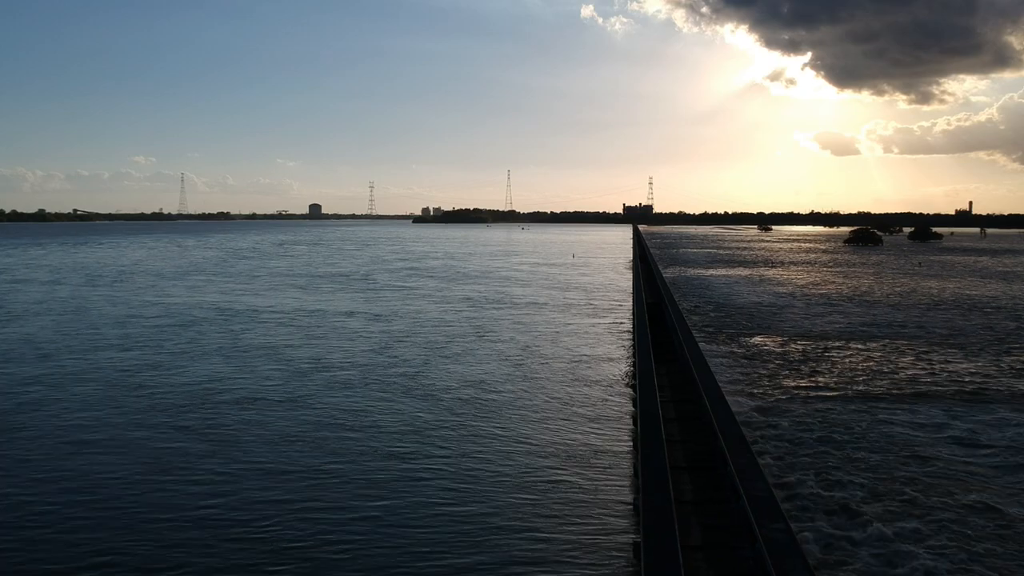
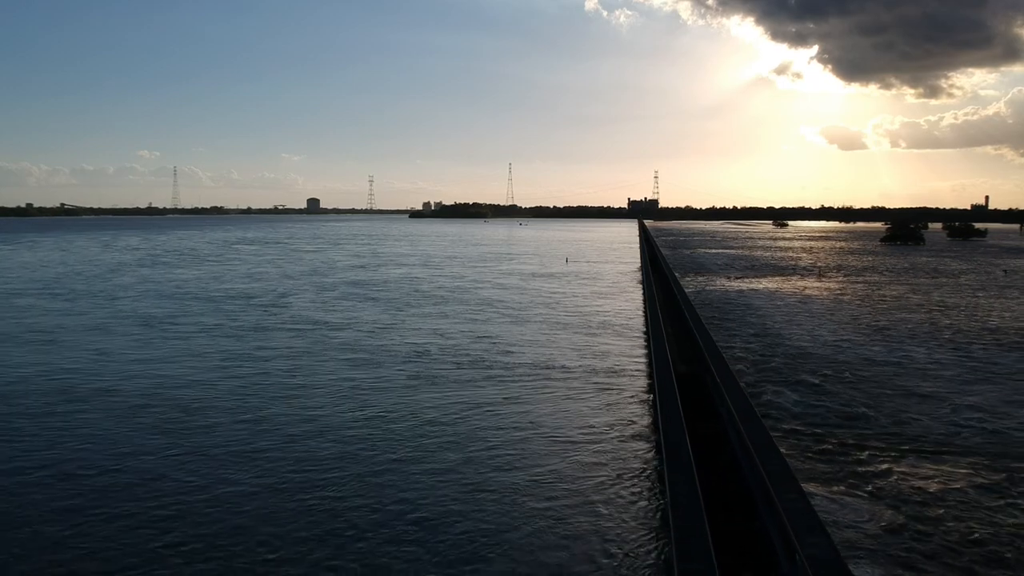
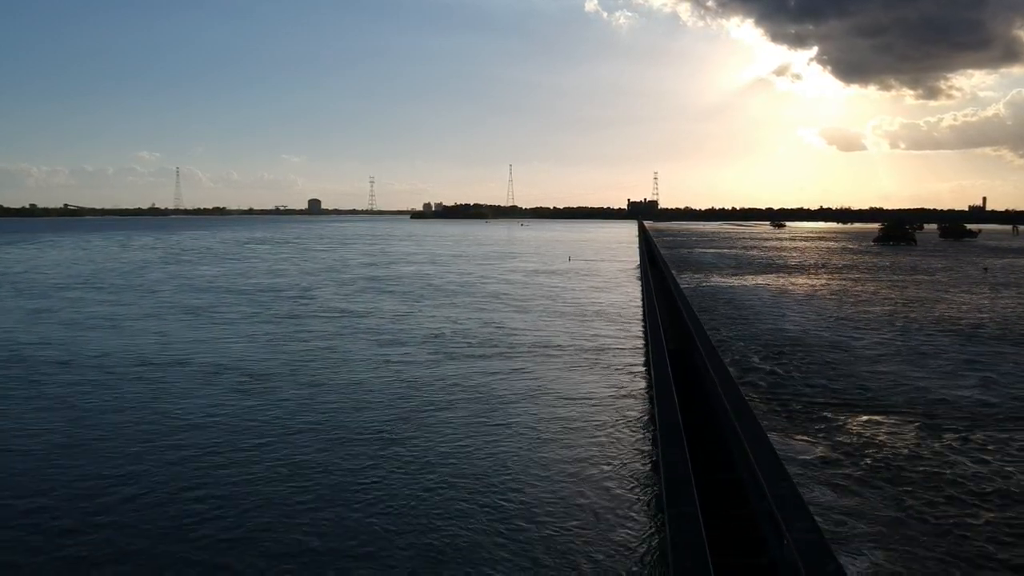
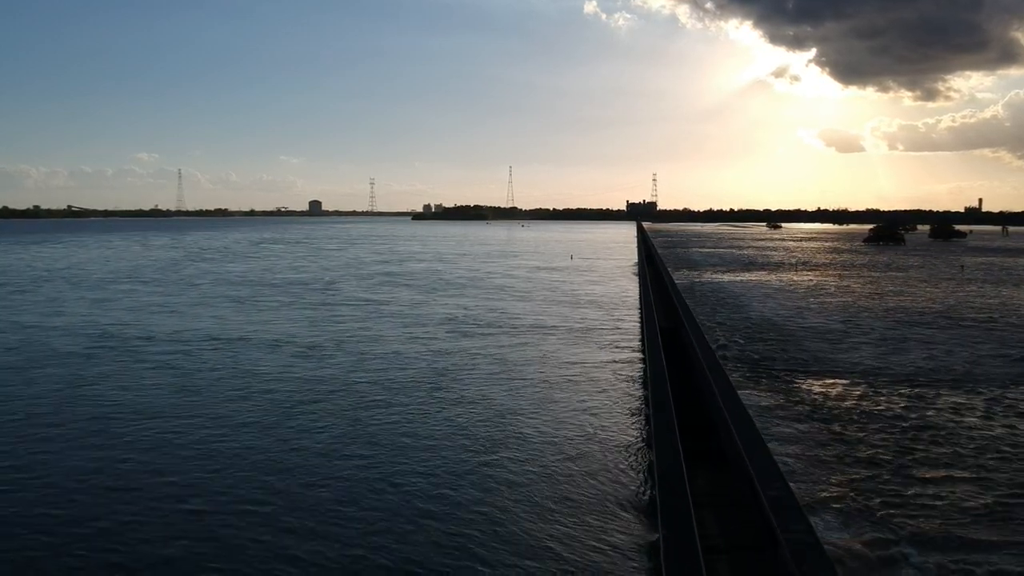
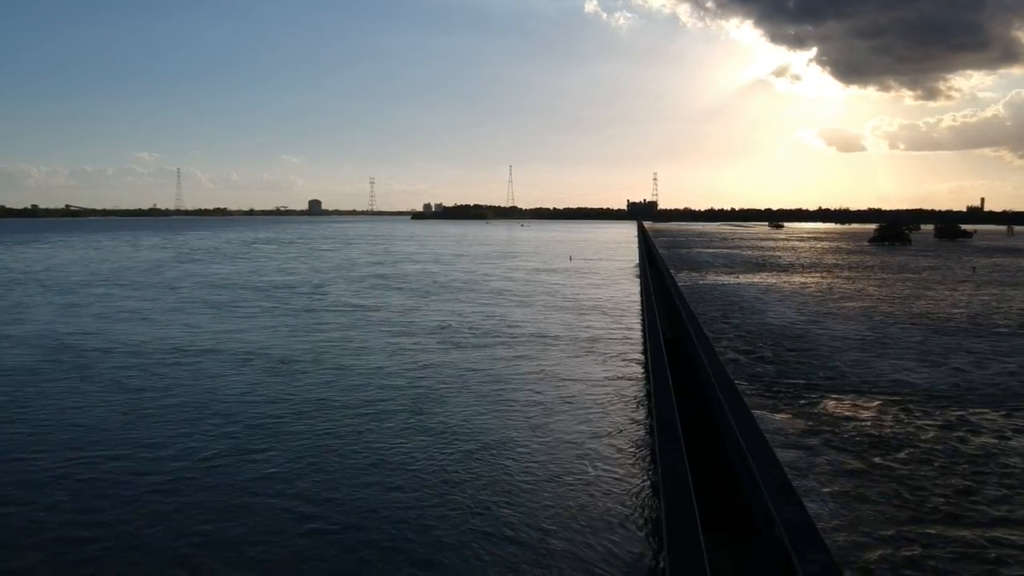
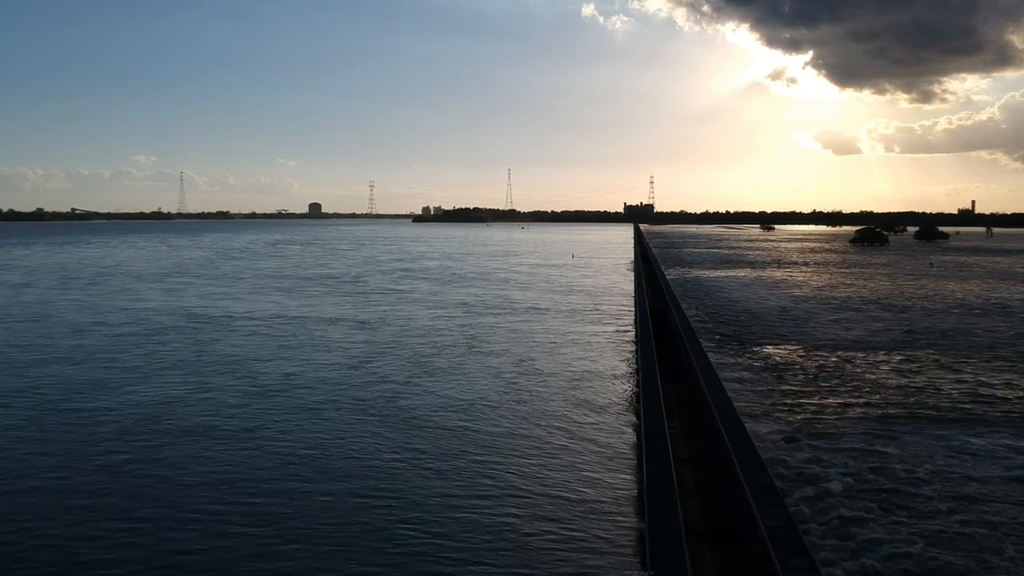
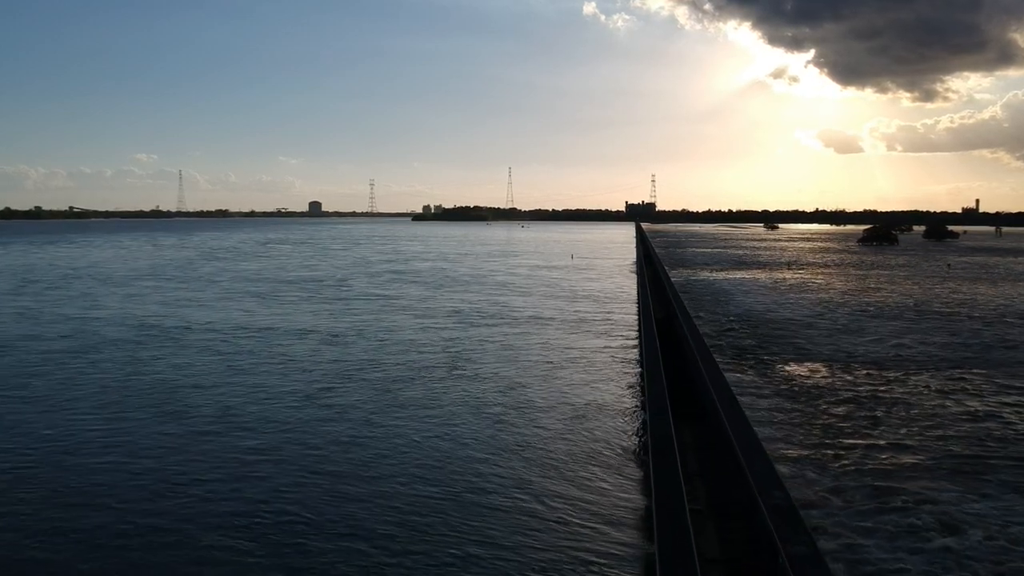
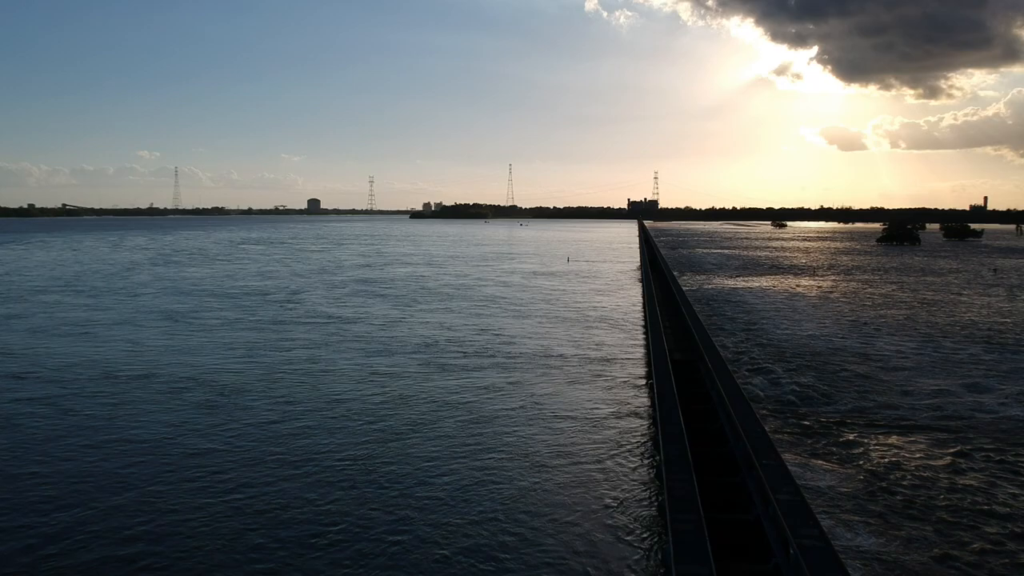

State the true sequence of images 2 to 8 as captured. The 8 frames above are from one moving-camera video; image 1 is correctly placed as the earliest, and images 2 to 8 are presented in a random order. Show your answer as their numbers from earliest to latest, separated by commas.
6, 7, 4, 5, 3, 8, 2
